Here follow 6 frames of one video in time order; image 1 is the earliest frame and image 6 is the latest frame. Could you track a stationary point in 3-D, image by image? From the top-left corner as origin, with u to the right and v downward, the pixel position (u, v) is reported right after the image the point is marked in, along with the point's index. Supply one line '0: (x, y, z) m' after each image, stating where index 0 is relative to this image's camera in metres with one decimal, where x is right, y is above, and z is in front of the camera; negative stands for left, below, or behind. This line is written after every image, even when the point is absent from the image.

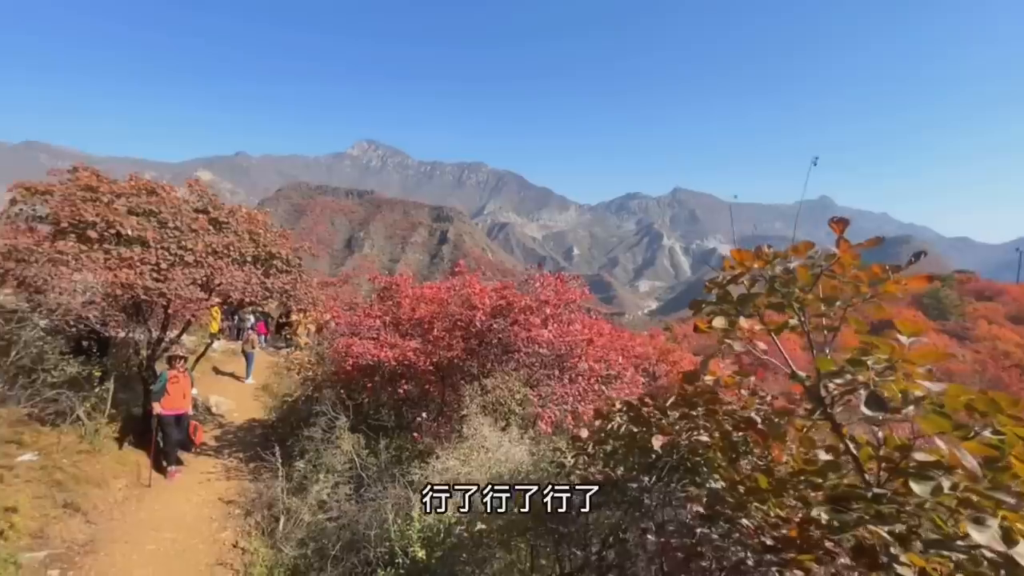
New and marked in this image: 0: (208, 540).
0: (-4.8, -4.0, +7.0) m
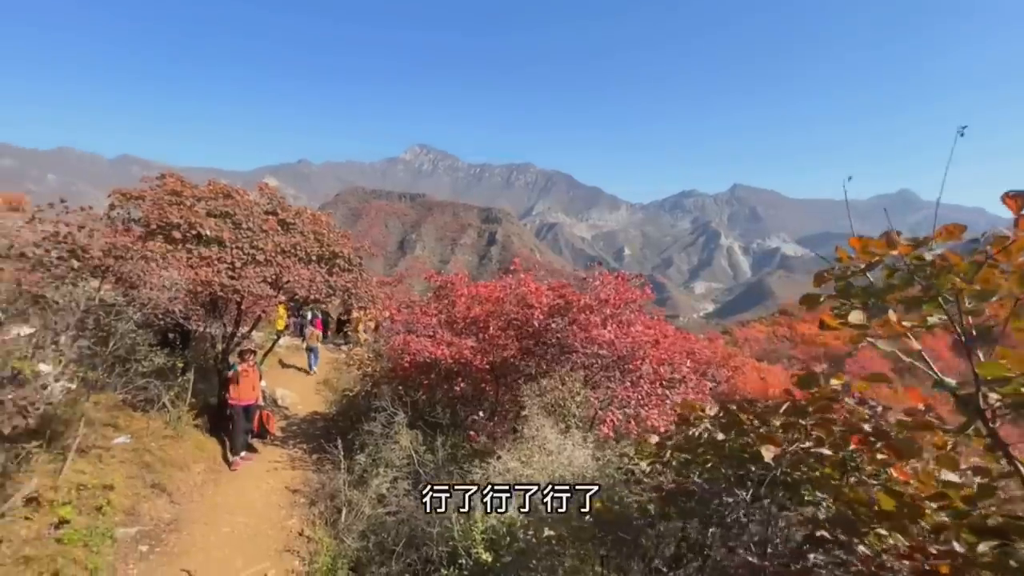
0: (-3.9, -4.0, +7.3) m
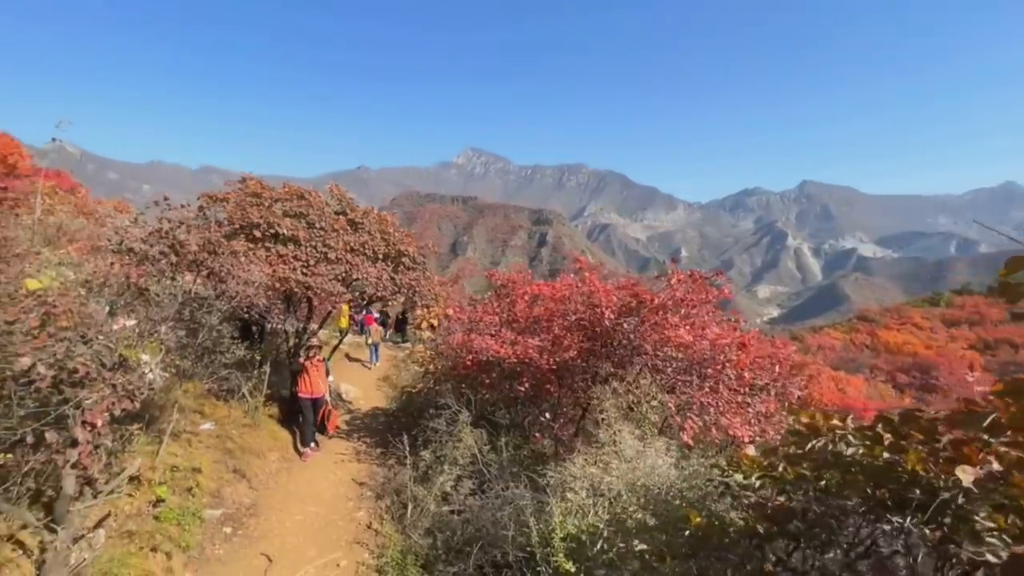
0: (-2.8, -3.9, +7.5) m
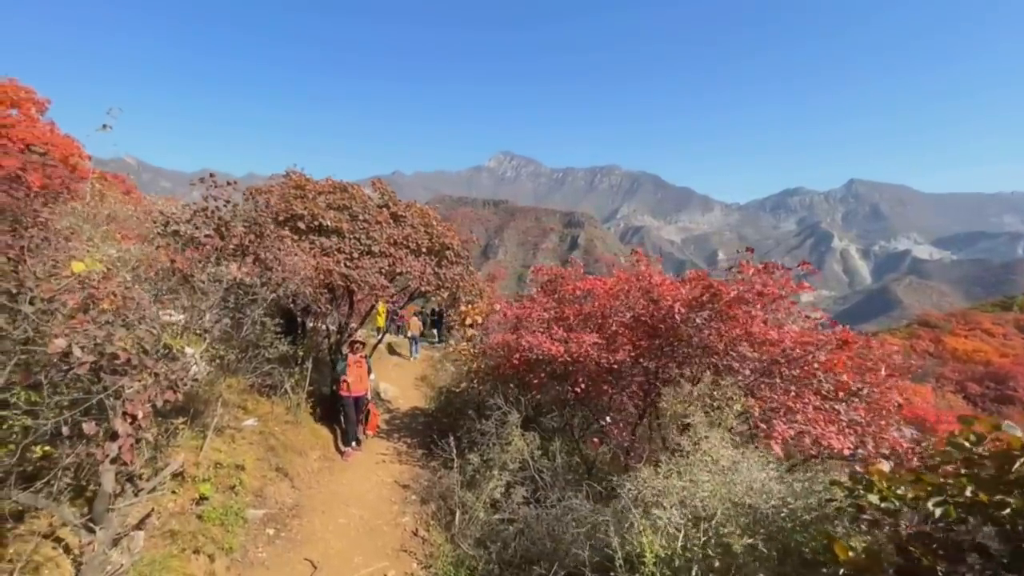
0: (-2.0, -3.8, +7.1) m
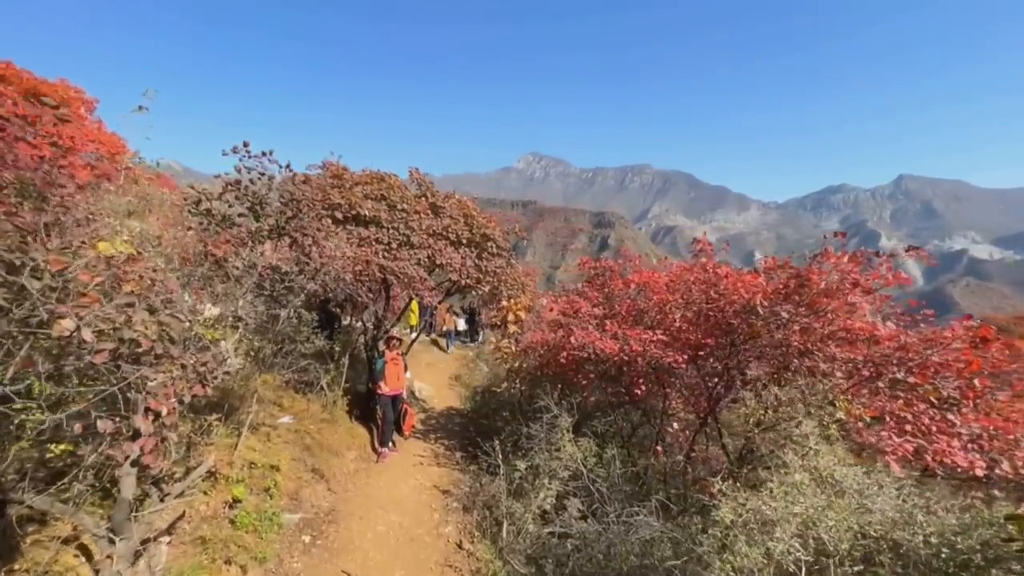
0: (-1.2, -3.6, +6.6) m
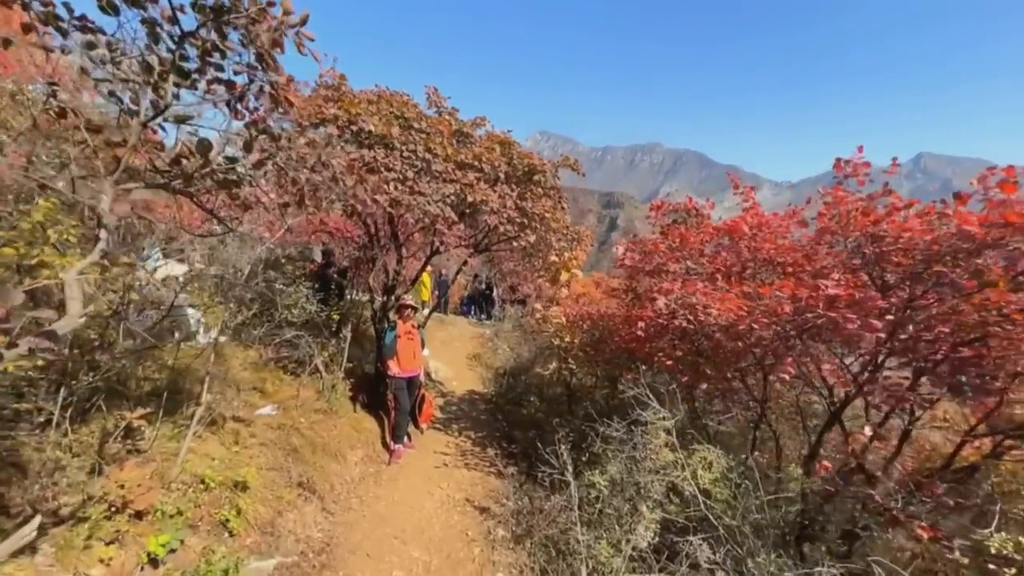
0: (-0.4, -2.9, +4.5) m
